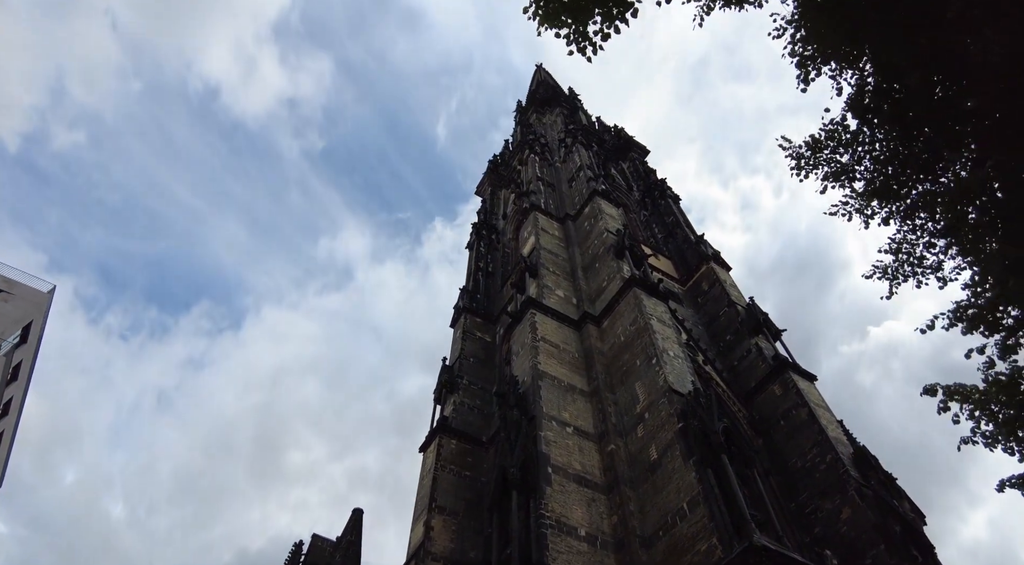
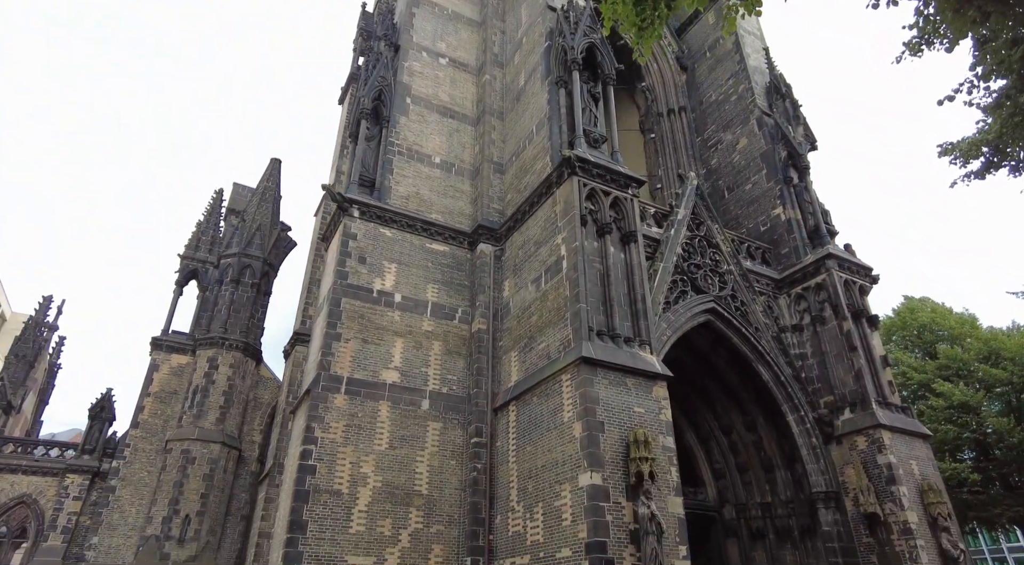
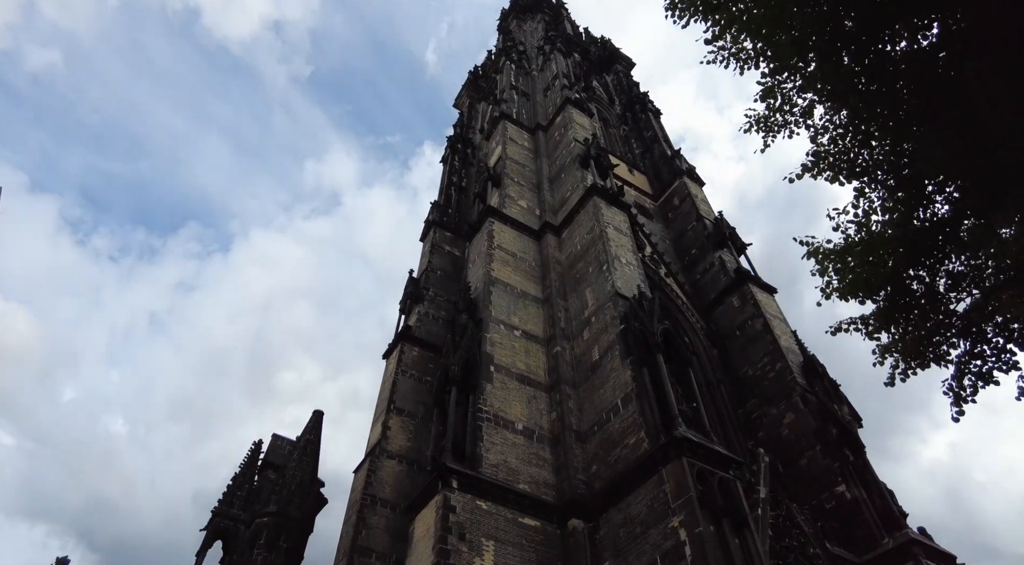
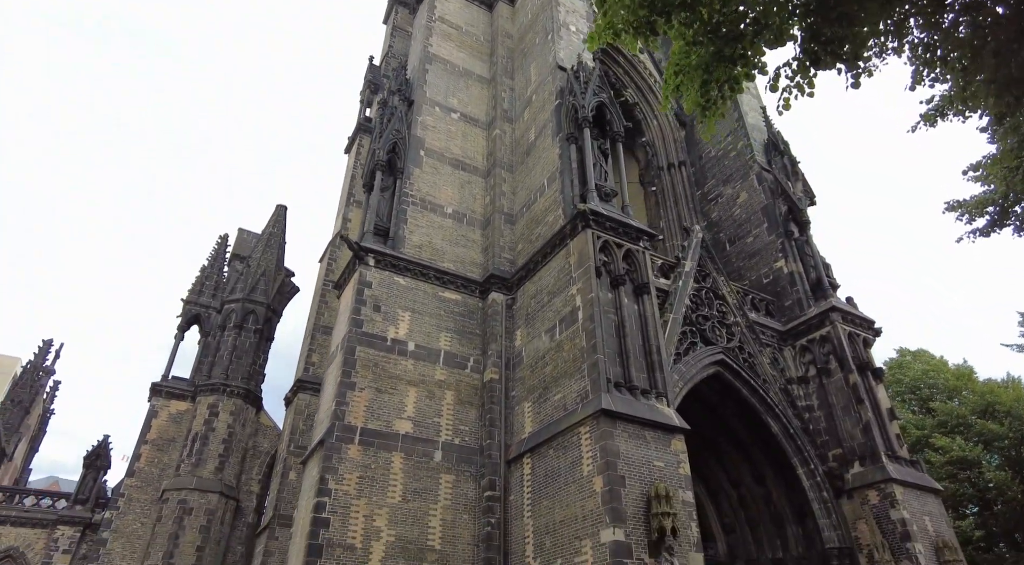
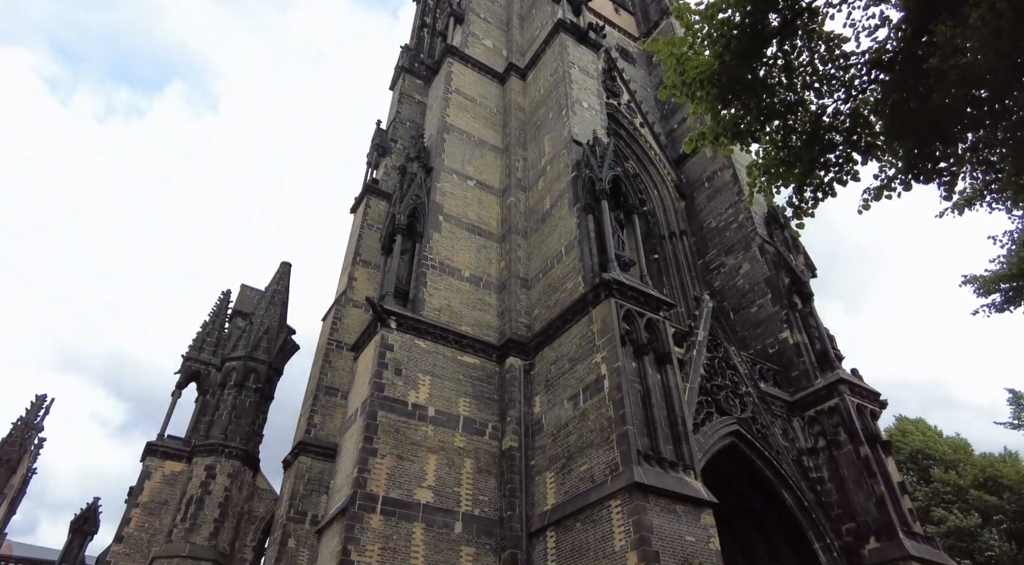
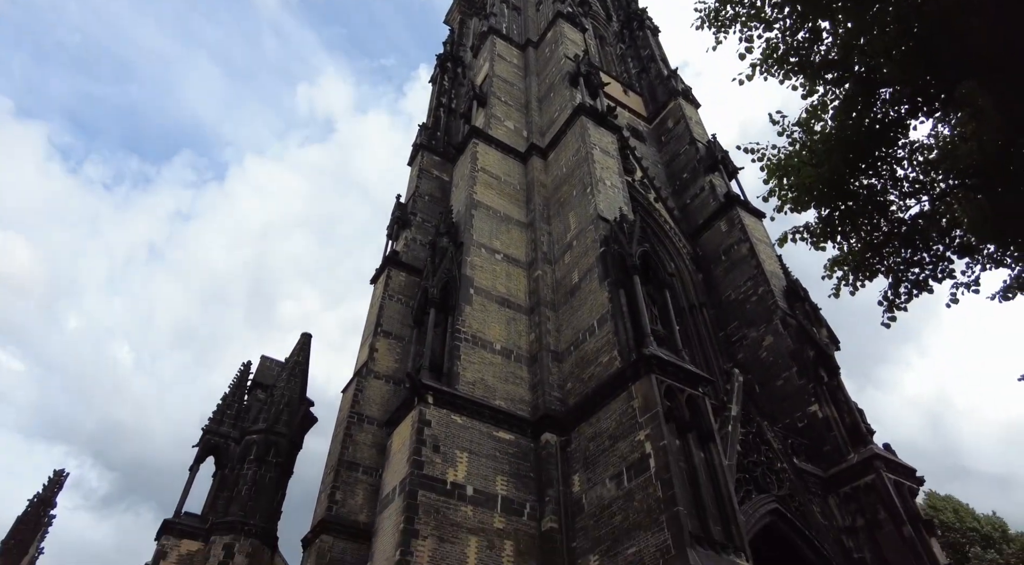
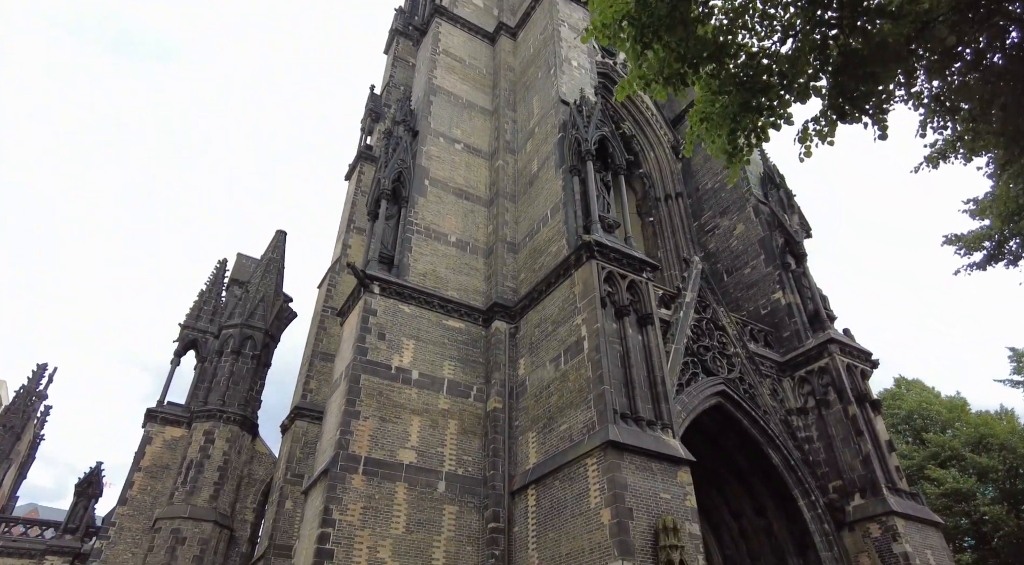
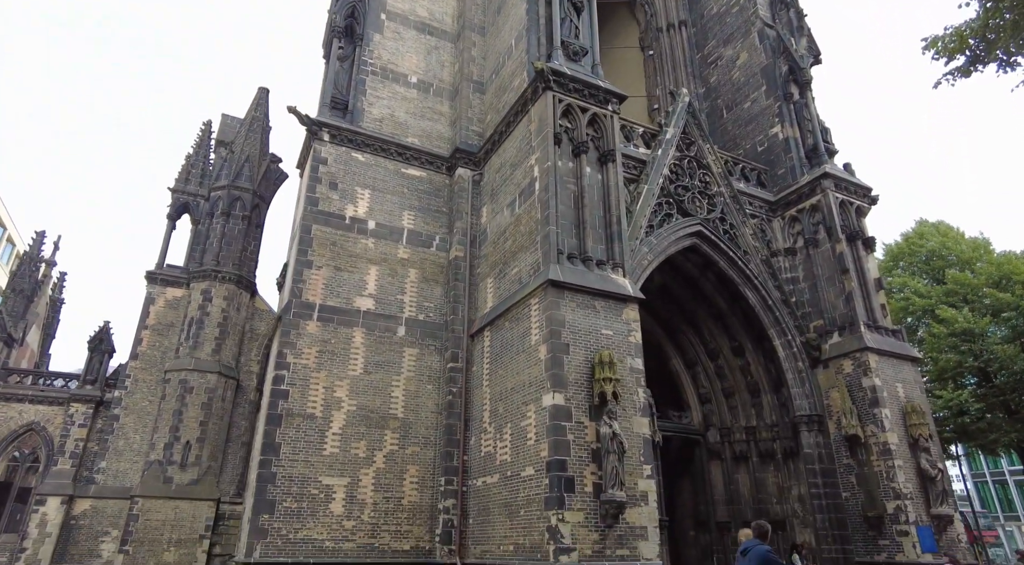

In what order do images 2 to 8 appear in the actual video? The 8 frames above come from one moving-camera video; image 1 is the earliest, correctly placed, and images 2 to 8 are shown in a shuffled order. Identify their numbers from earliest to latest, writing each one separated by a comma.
3, 6, 5, 7, 4, 2, 8
